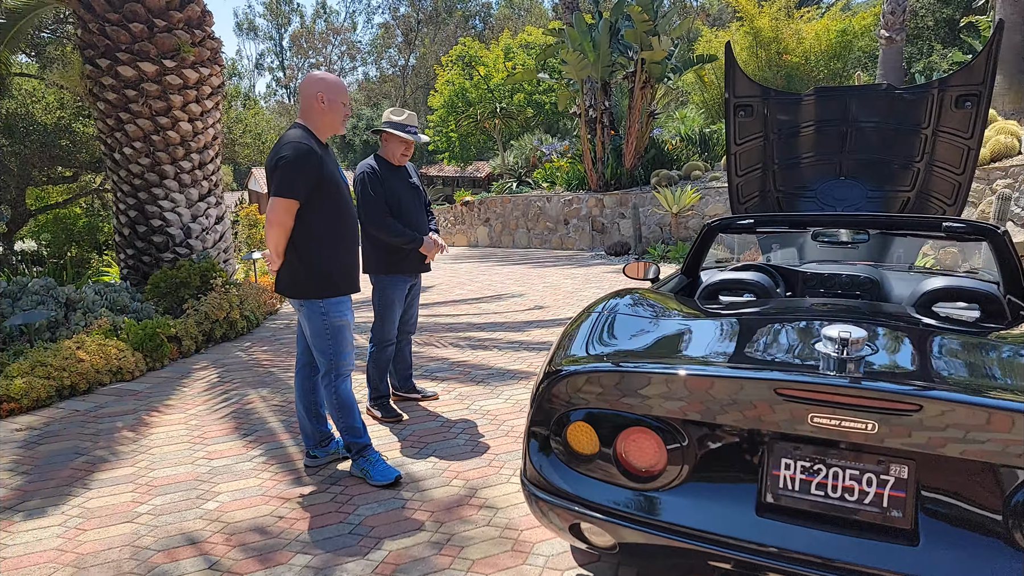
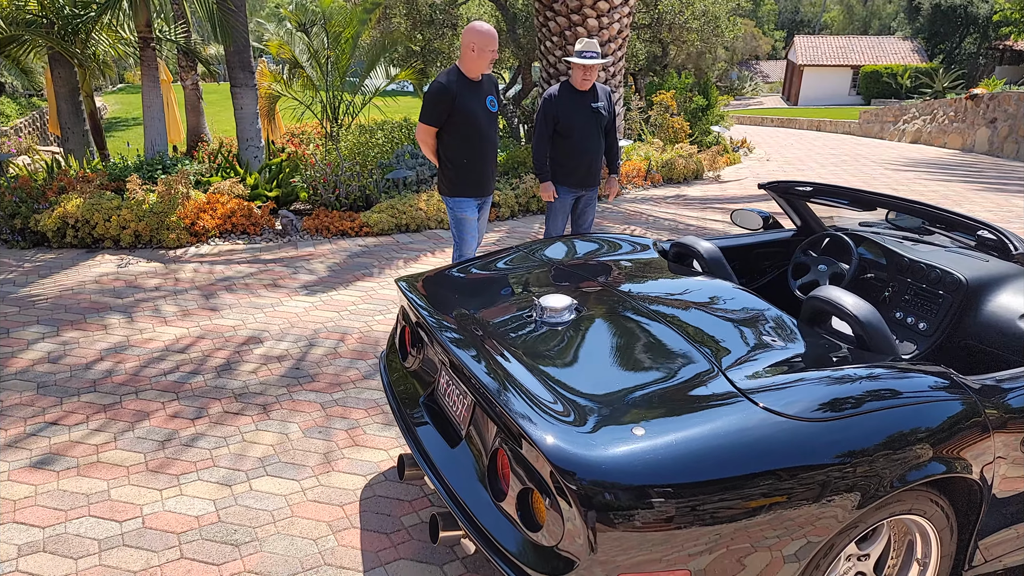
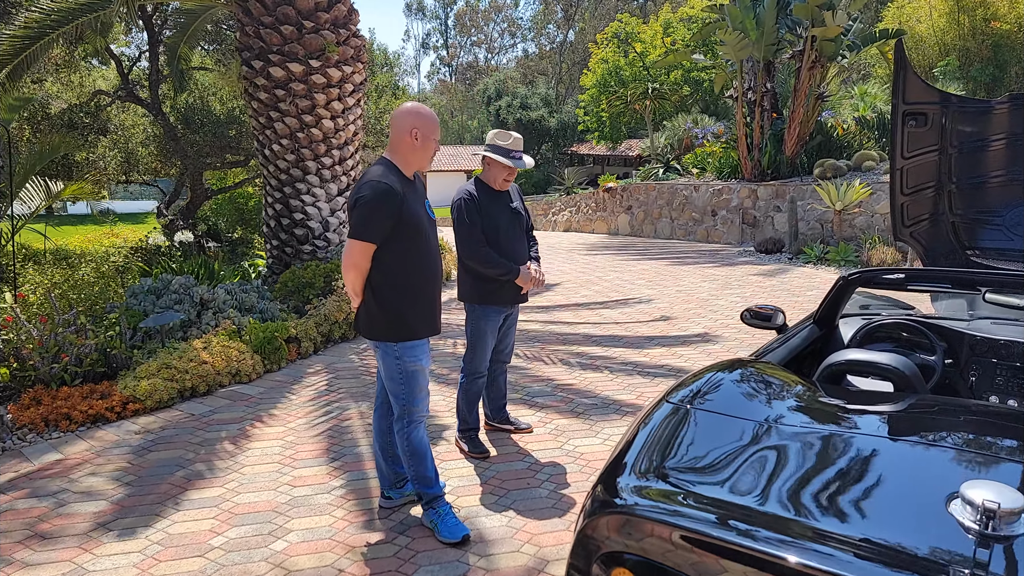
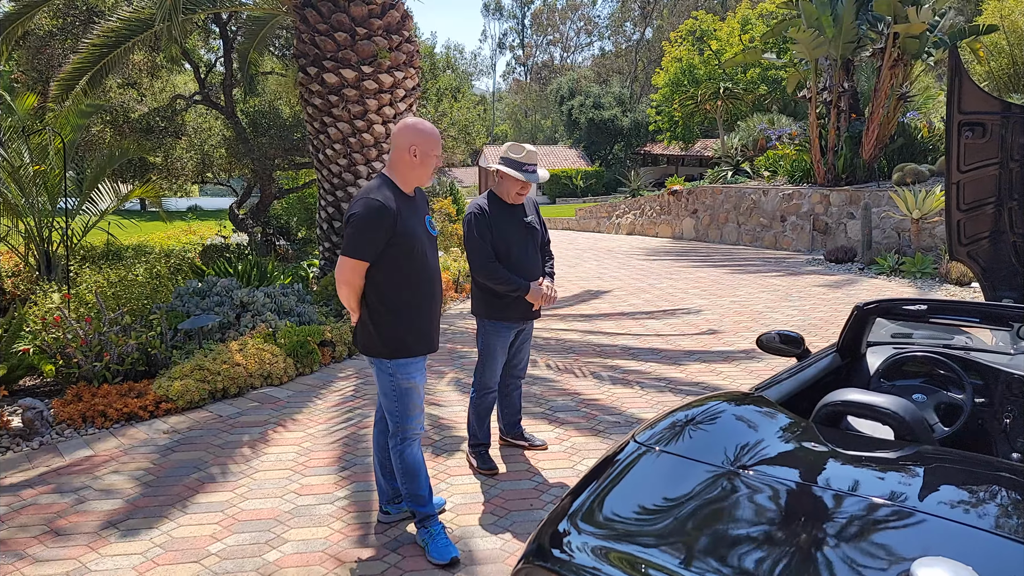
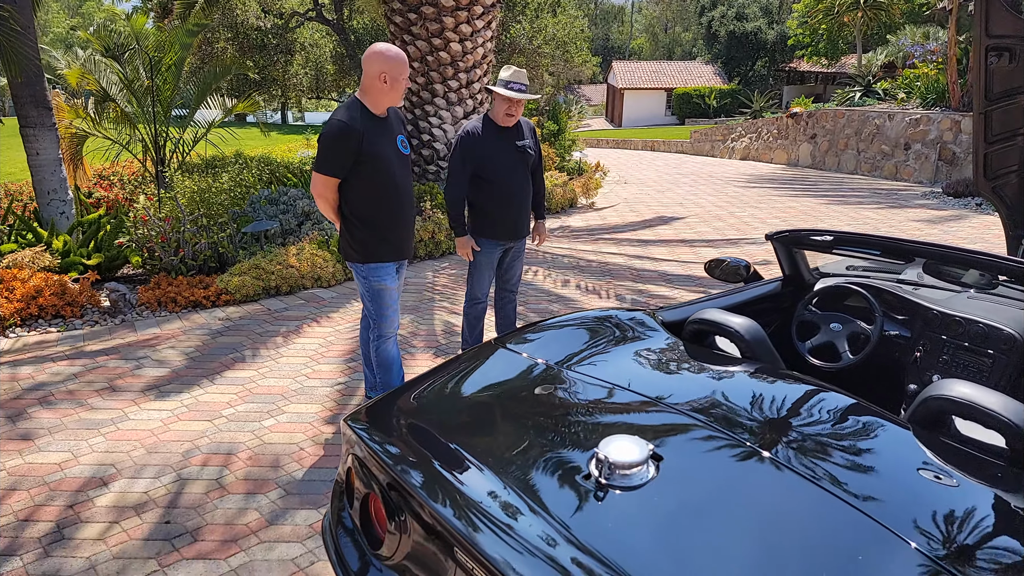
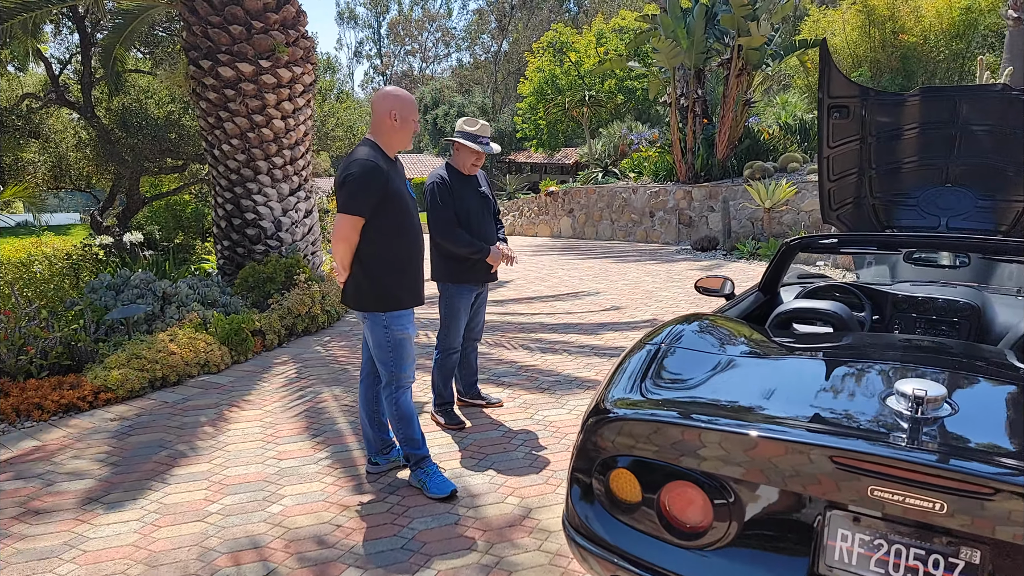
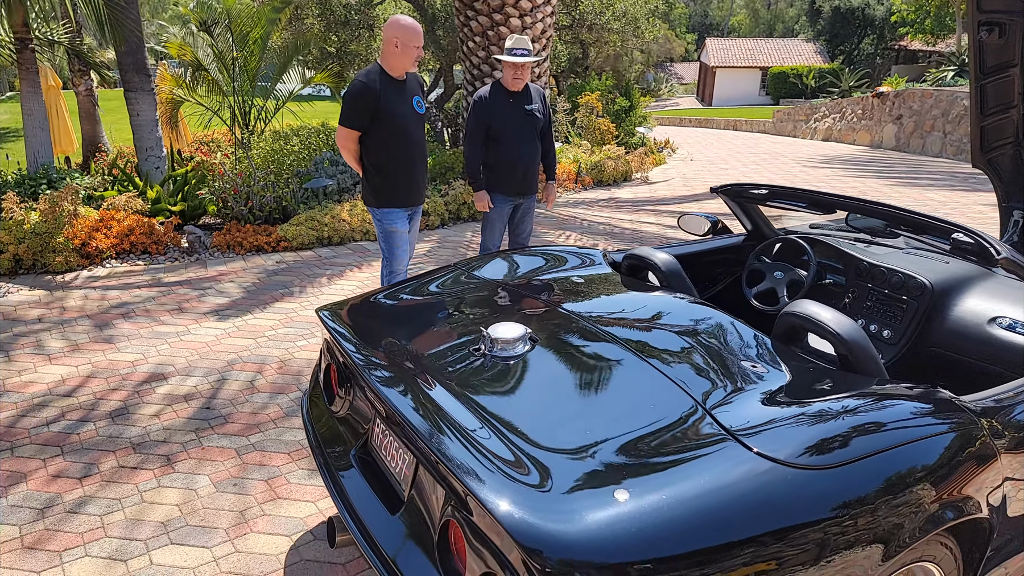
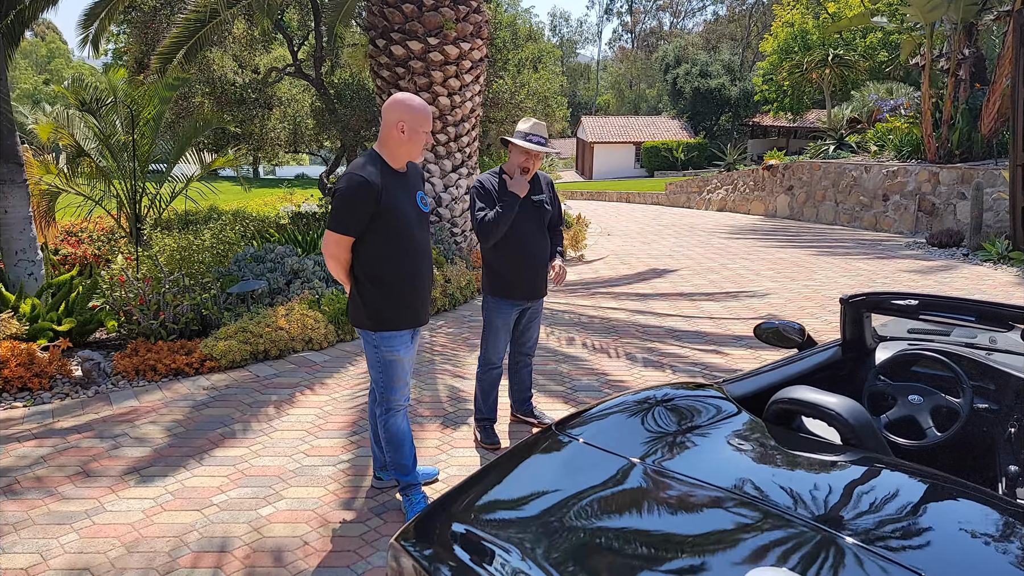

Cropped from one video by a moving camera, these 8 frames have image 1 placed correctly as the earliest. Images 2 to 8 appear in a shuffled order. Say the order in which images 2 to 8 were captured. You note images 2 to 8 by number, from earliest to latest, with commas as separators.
6, 3, 4, 8, 5, 7, 2
